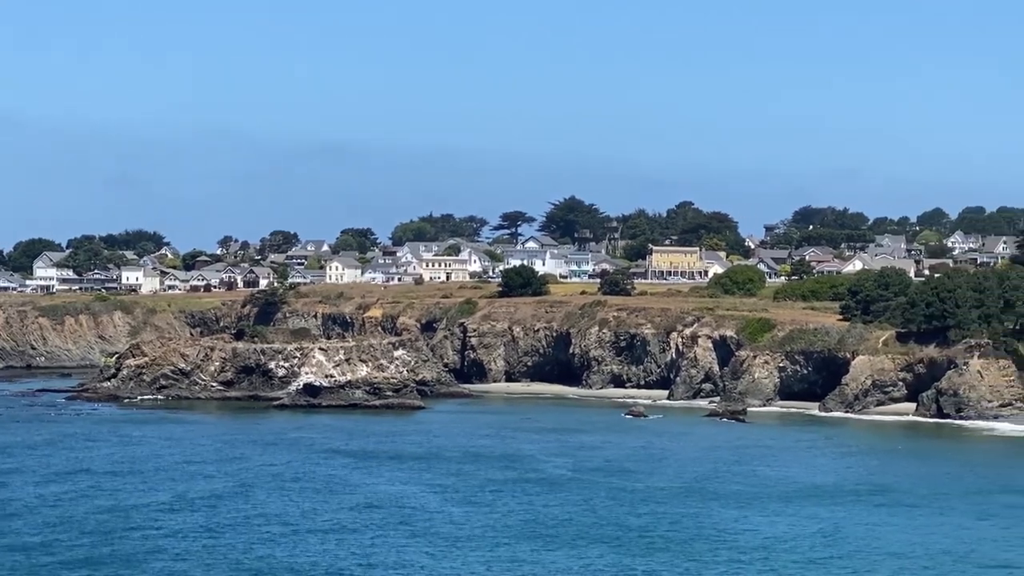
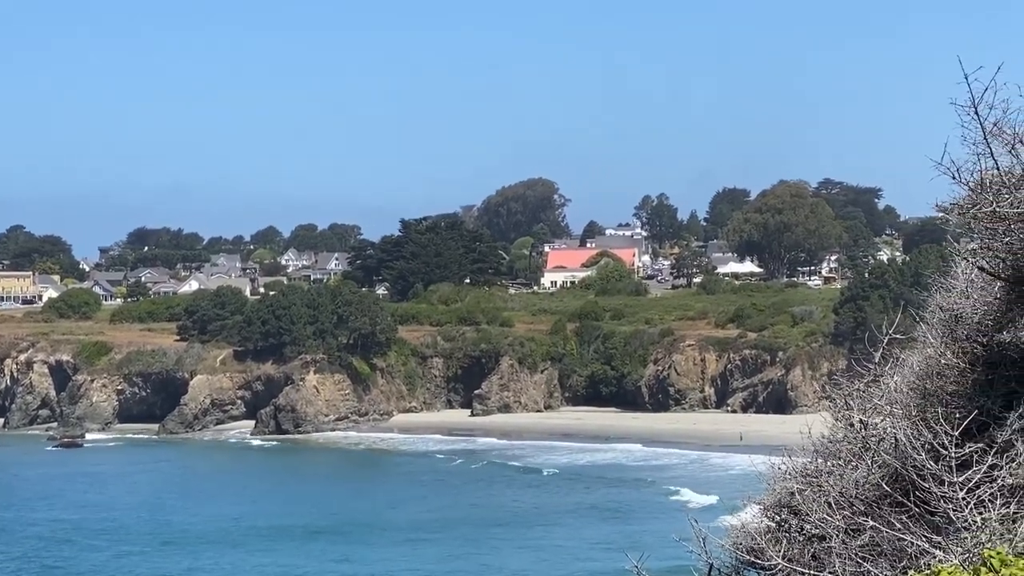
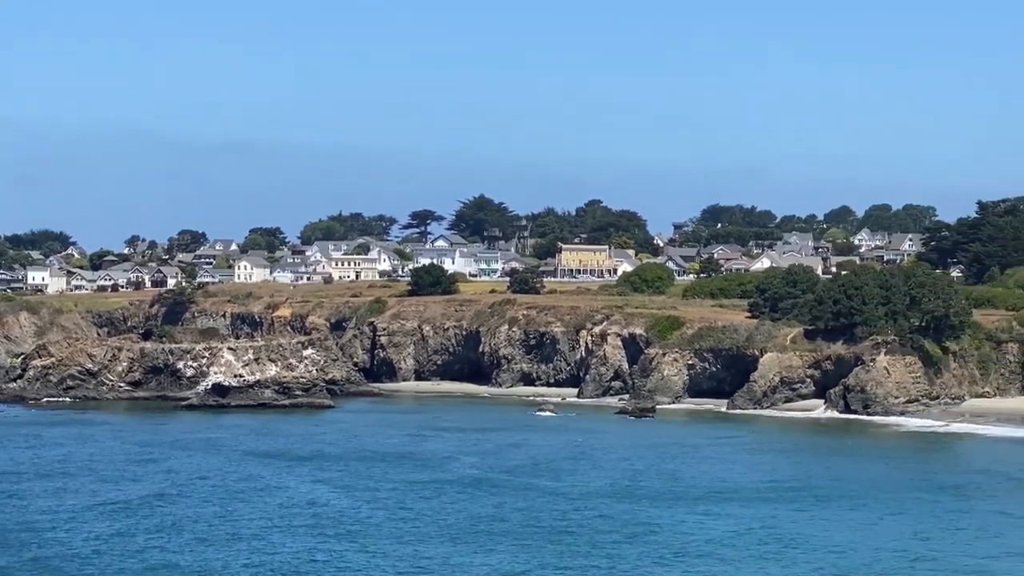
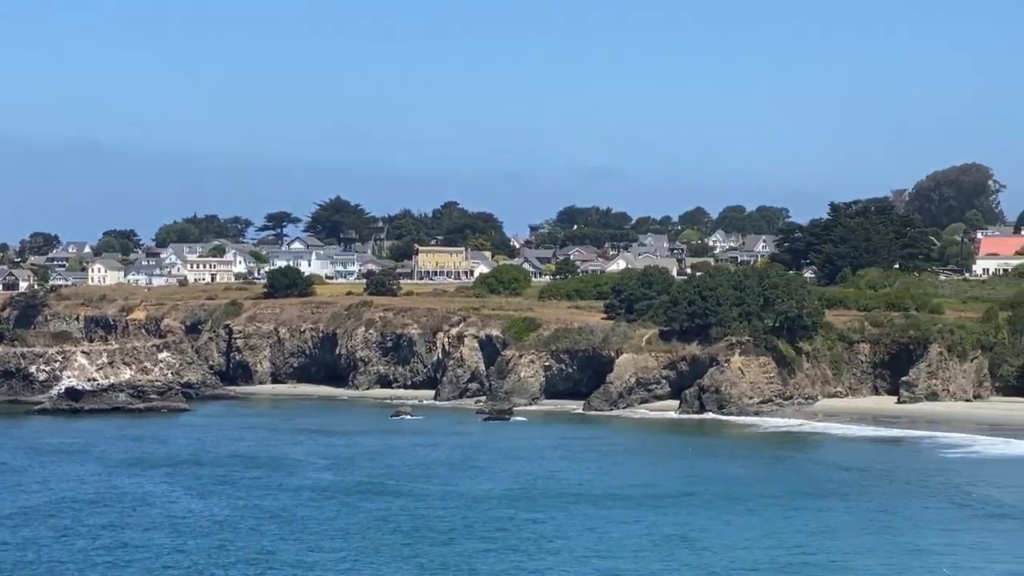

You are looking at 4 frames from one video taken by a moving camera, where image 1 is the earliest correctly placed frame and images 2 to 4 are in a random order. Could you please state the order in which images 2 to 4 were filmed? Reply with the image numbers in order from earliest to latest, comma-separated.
3, 4, 2
